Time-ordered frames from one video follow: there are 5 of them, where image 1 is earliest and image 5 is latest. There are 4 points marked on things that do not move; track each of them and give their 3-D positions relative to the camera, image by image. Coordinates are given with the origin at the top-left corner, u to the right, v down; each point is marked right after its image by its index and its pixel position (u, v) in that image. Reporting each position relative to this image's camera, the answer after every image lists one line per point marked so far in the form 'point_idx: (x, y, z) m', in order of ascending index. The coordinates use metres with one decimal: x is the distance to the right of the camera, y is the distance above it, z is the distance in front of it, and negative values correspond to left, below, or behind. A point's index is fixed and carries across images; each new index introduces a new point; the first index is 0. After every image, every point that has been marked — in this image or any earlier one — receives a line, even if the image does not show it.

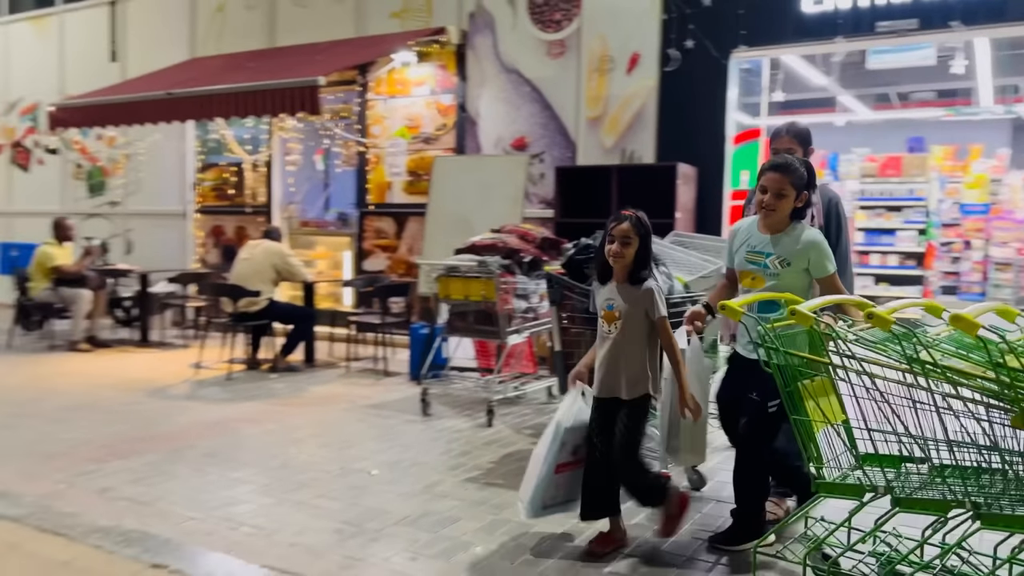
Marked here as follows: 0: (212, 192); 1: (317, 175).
0: (-3.9, +1.2, +10.6) m
1: (-2.4, +1.4, +9.8) m
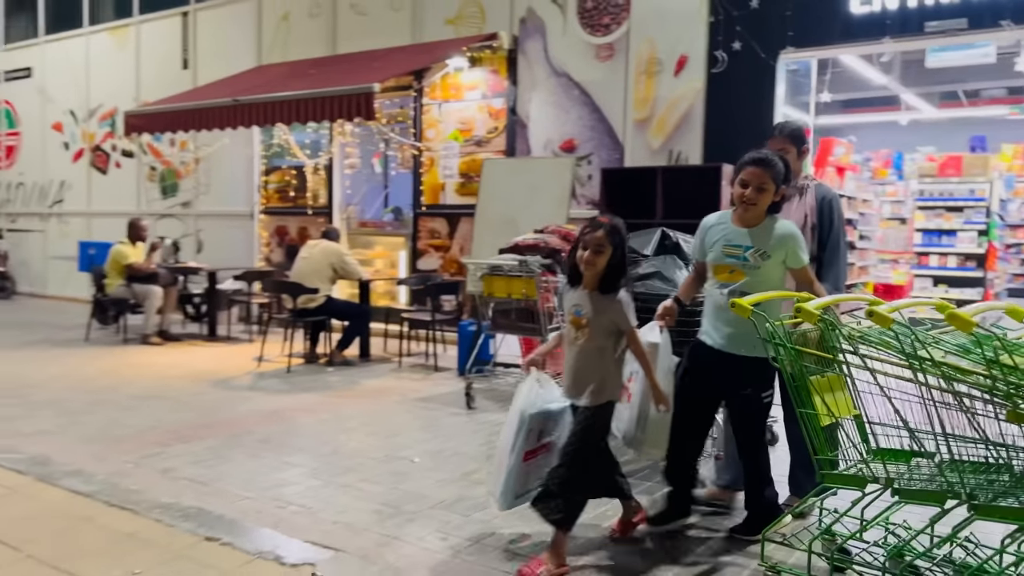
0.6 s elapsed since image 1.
0: (-3.2, +1.3, +11.0) m
1: (-1.7, +1.4, +10.1) m
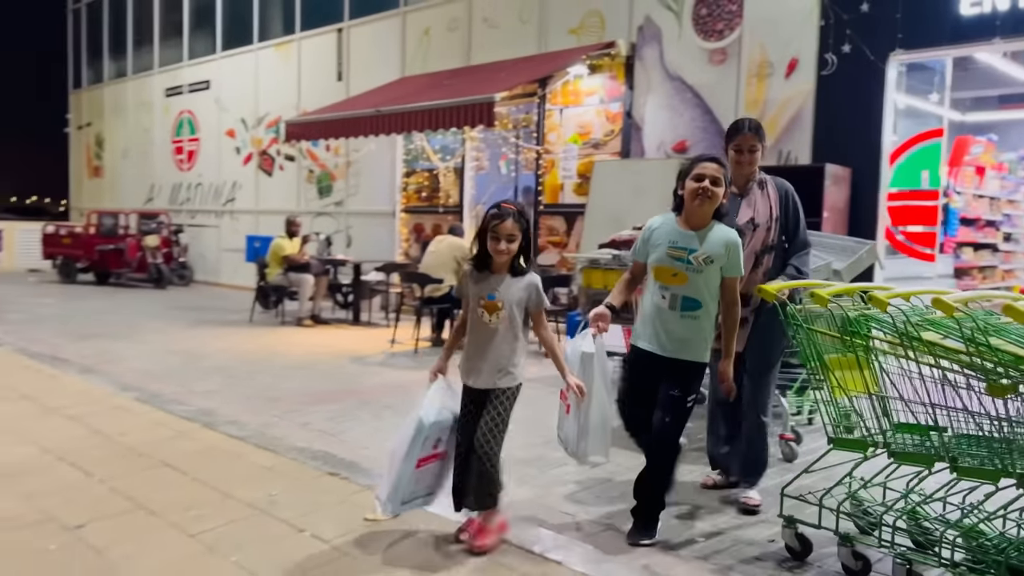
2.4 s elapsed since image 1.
0: (-1.5, +1.4, +12.0) m
1: (-0.1, +1.5, +10.9) m
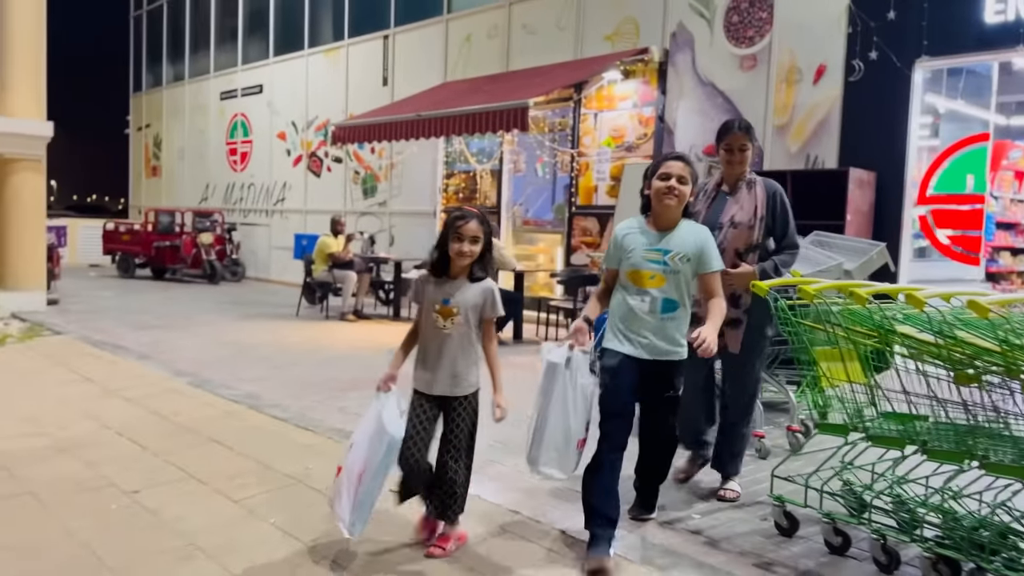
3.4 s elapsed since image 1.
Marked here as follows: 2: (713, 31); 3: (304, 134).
0: (-0.9, +1.4, +12.4) m
1: (+0.4, +1.5, +11.2) m
2: (+2.2, +2.9, +8.9) m
3: (-4.1, +3.1, +15.9) m
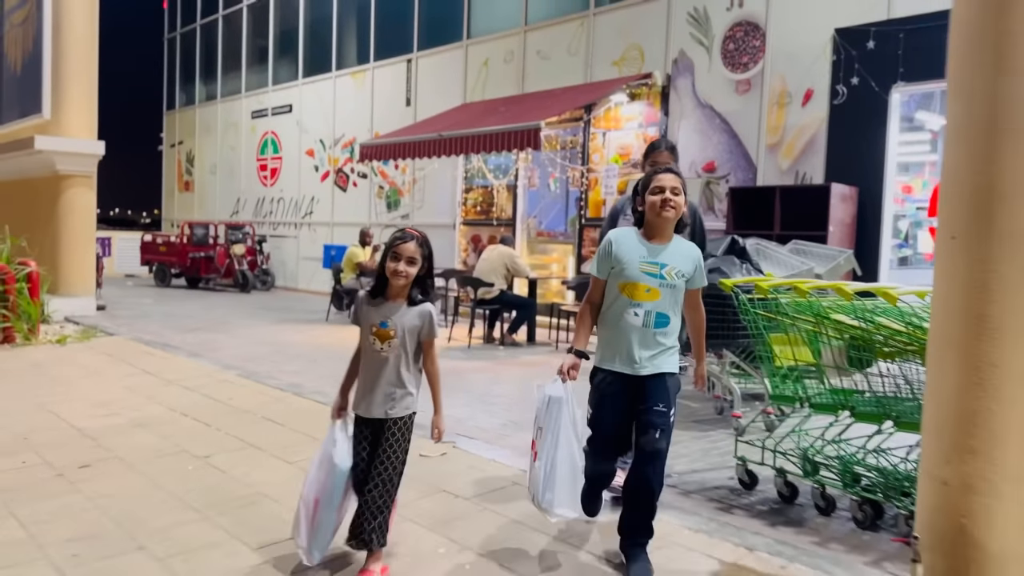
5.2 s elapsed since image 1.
0: (-0.6, +1.3, +13.2) m
1: (+0.6, +1.4, +12.0) m
2: (+2.4, +2.8, +9.7) m
3: (-3.8, +2.9, +16.8) m
